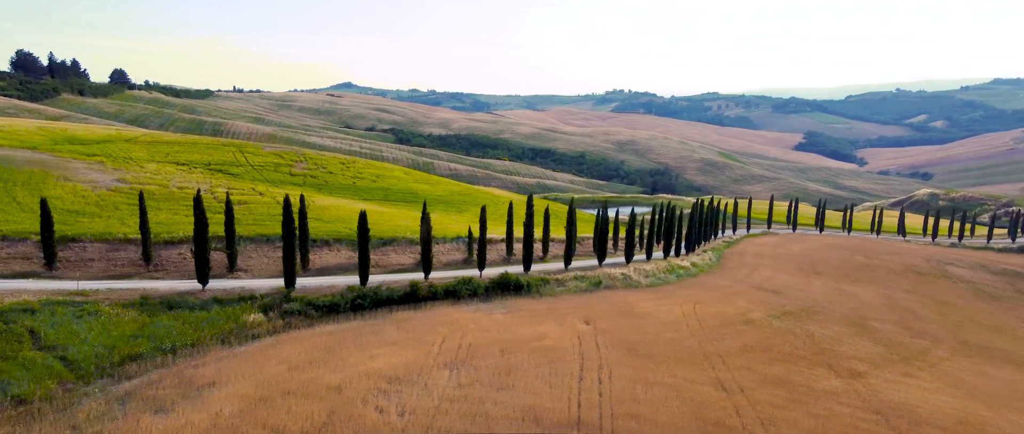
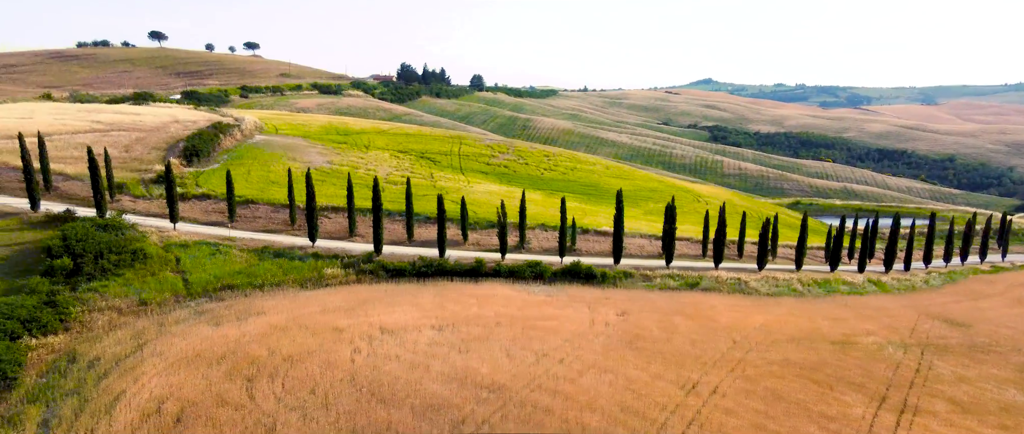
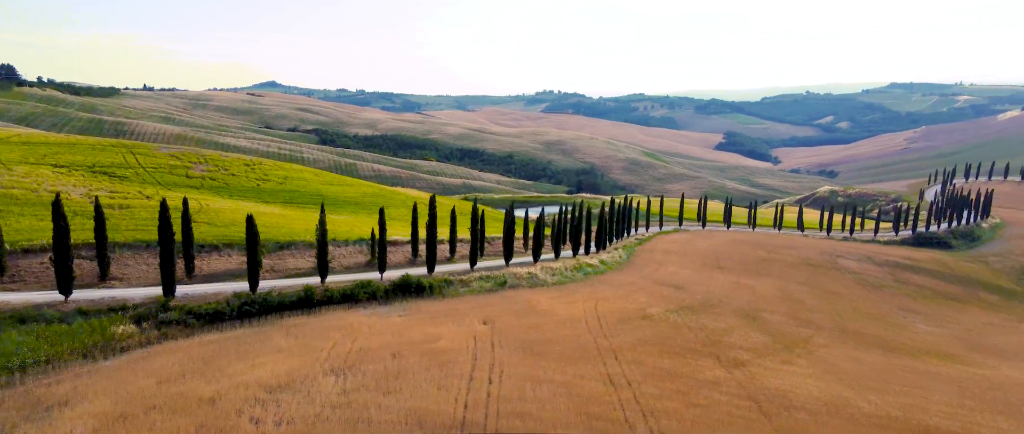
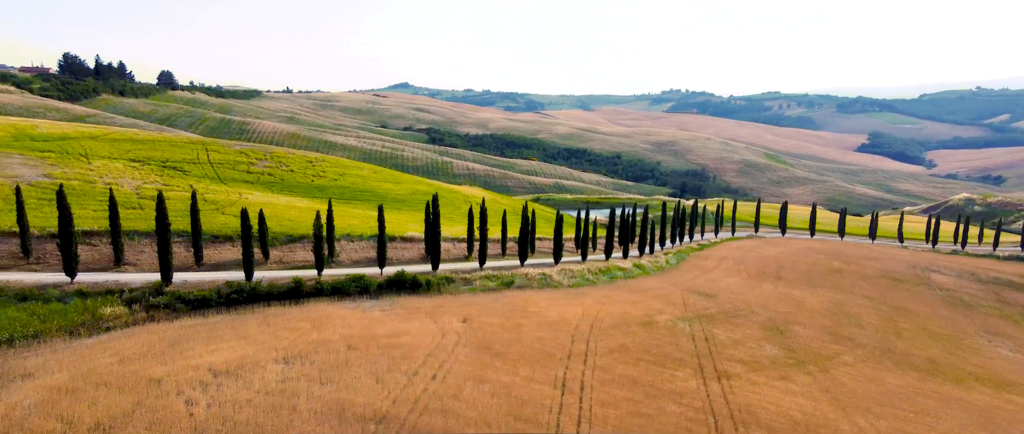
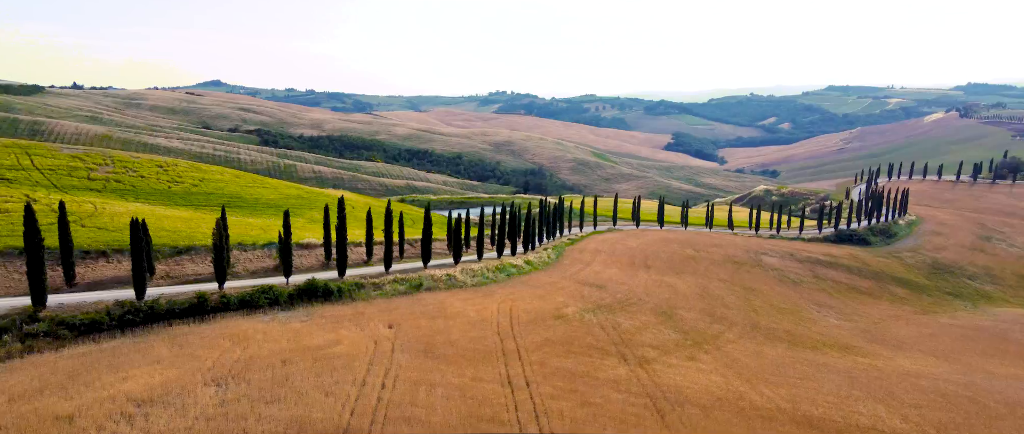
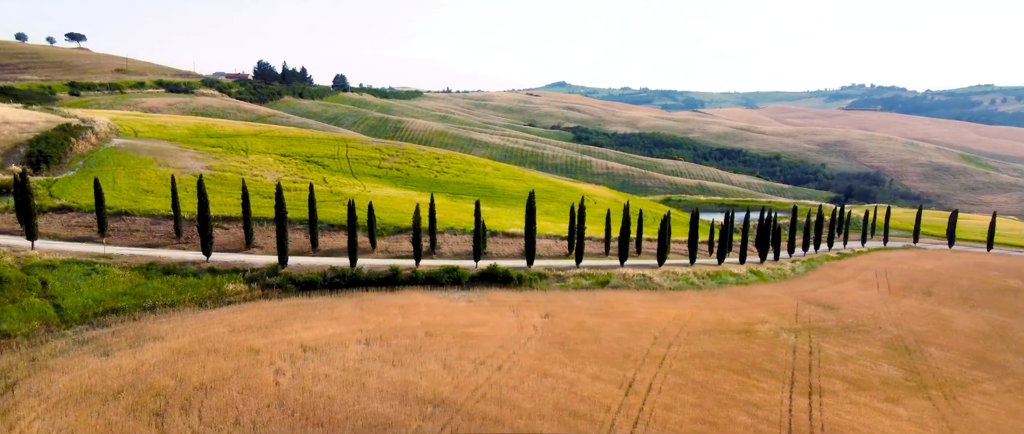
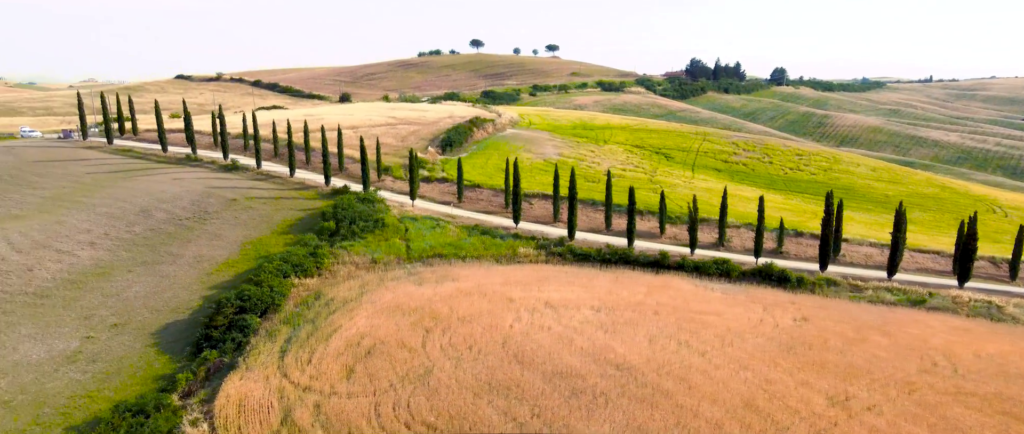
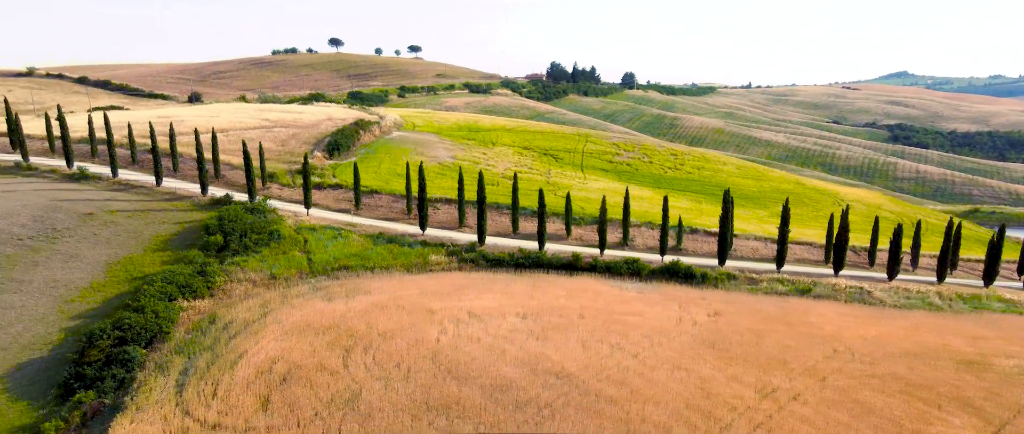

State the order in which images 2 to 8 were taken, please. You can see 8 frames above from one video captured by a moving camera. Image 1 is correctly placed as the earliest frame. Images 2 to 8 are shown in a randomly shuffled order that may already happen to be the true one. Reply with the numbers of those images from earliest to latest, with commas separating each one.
3, 5, 4, 6, 2, 8, 7
